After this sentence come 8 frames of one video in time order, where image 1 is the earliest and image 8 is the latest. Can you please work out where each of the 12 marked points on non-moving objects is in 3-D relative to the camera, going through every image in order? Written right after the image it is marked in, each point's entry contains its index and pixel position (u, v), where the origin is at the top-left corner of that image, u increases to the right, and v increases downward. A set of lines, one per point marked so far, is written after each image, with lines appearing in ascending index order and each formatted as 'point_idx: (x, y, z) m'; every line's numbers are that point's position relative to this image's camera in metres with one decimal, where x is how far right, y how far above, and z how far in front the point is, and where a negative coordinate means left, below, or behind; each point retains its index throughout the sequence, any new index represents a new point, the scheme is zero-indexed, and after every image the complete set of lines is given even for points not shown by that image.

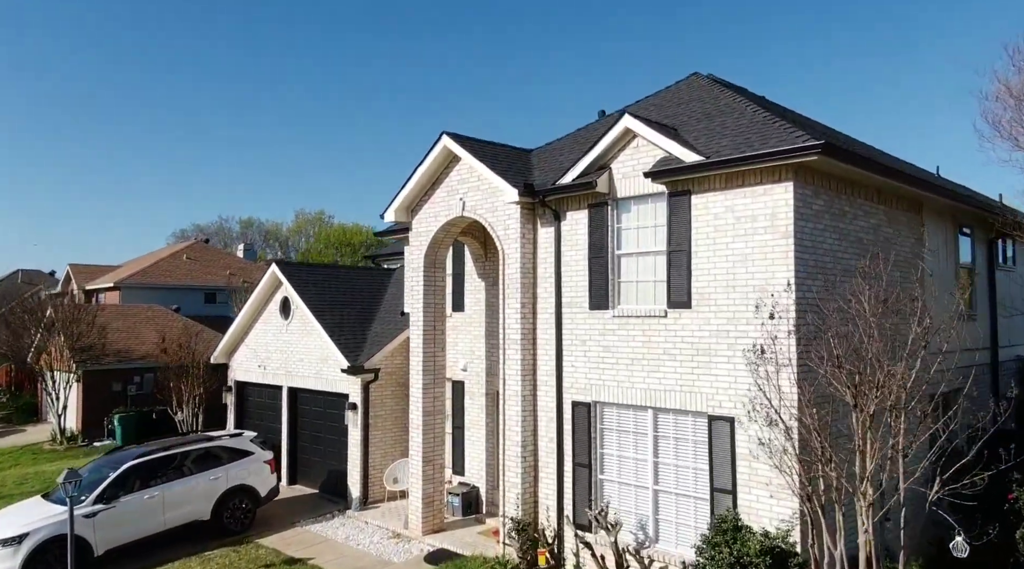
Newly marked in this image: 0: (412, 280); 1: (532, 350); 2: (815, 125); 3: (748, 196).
0: (-2.1, +0.1, +17.3) m
1: (+0.4, -1.2, +14.9) m
2: (+6.3, +3.3, +16.8) m
3: (+3.4, +1.3, +11.8) m
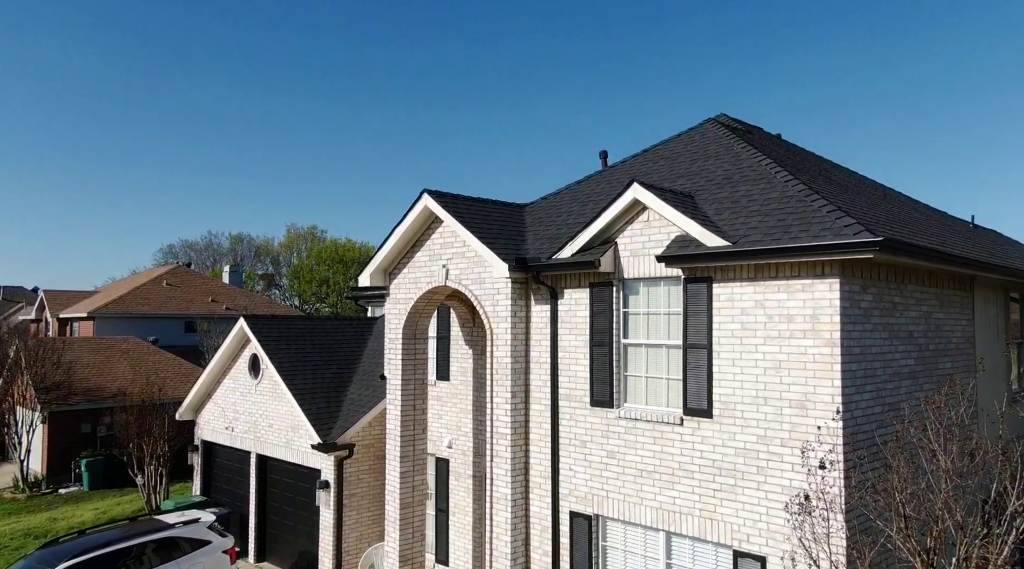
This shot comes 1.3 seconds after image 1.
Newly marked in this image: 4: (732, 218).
0: (-2.3, -1.3, +15.3) m
1: (+0.2, -2.6, +12.9) m
2: (+6.1, +1.9, +14.9) m
3: (+3.3, -0.1, +9.8) m
4: (+2.9, +0.9, +10.7) m
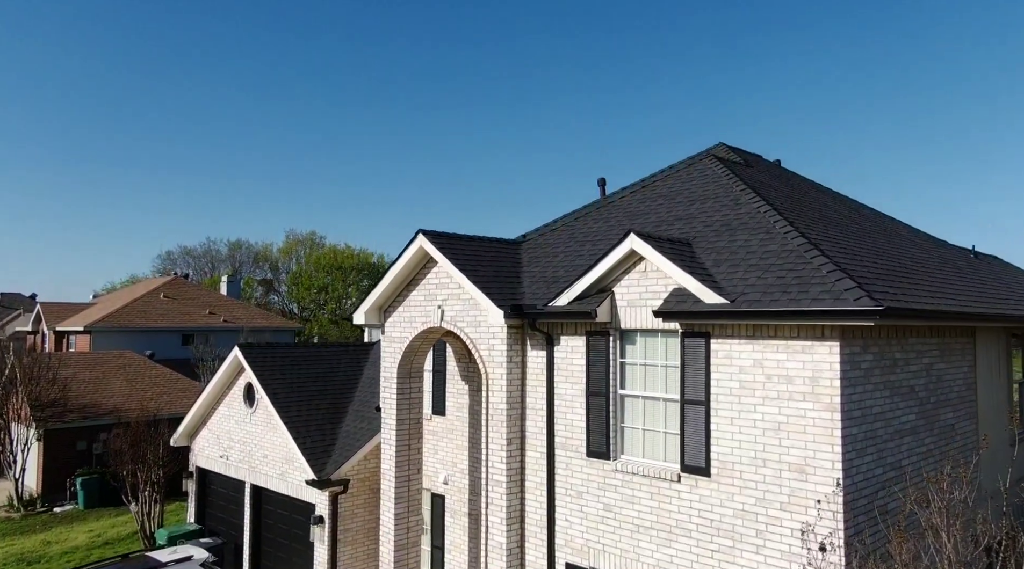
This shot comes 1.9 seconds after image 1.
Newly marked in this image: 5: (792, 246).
0: (-2.4, -2.0, +15.1) m
1: (+0.1, -3.3, +12.8) m
2: (+6.1, +1.2, +14.7) m
3: (+3.2, -0.8, +9.6) m
4: (+2.8, +0.1, +10.5) m
5: (+3.6, +0.5, +10.5) m
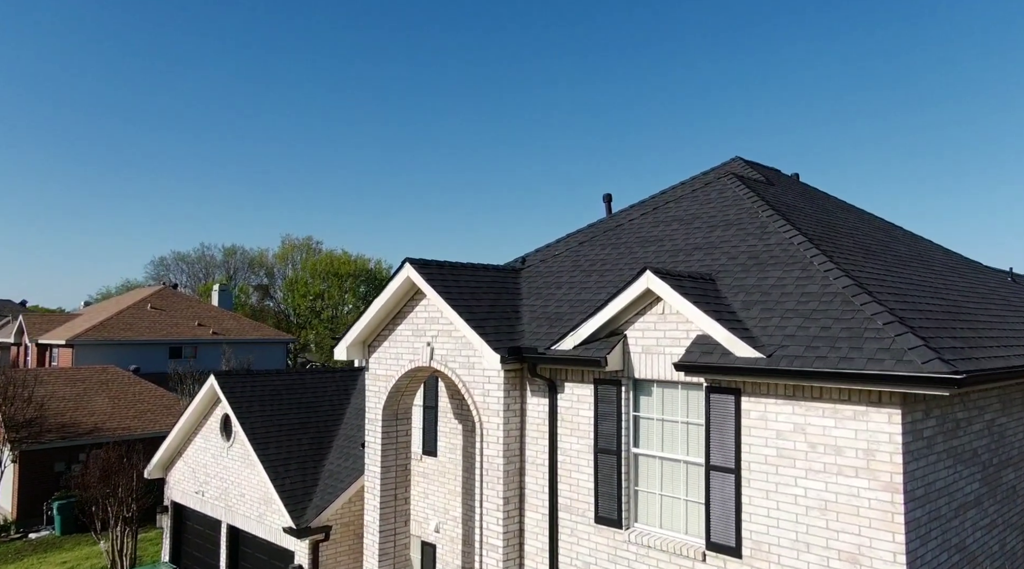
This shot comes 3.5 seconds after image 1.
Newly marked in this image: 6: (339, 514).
0: (-2.4, -2.5, +13.6) m
1: (+0.1, -3.8, +11.2) m
2: (+6.0, +0.6, +13.2) m
3: (+3.2, -1.3, +8.1) m
4: (+2.8, -0.4, +9.0) m
5: (+3.6, 0.0, +9.0) m
6: (-3.3, -4.4, +15.7) m
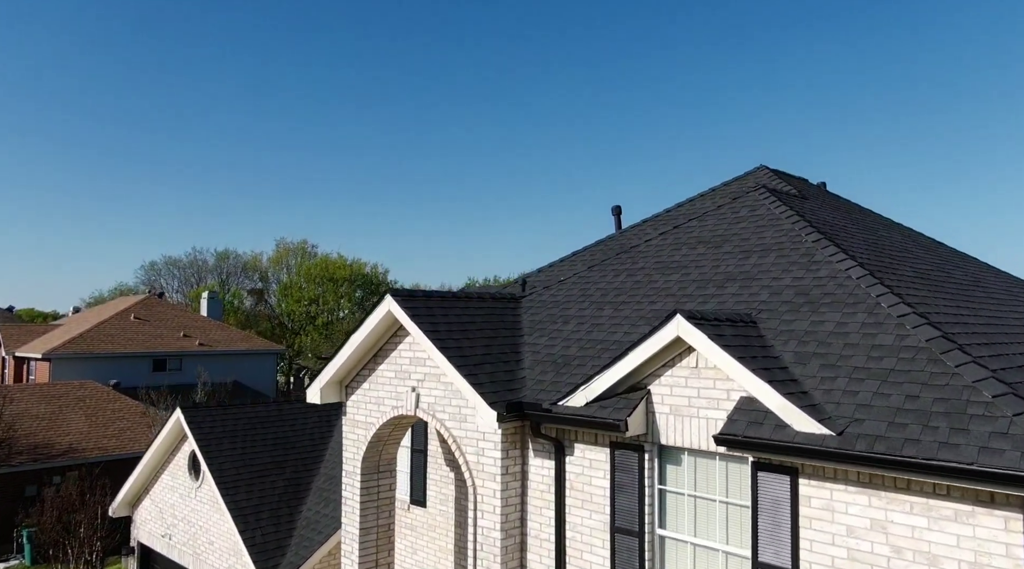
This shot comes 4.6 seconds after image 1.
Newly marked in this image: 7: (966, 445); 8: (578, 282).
0: (-2.4, -3.0, +11.8) m
1: (+0.1, -4.3, +9.4) m
2: (+6.0, +0.2, +11.4) m
3: (+3.2, -1.8, +6.3) m
4: (+2.8, -0.8, +7.2) m
5: (+3.6, -0.5, +7.2) m
6: (-3.4, -4.9, +13.9) m
7: (+3.3, -1.1, +5.9) m
8: (+1.0, 0.0, +11.8) m
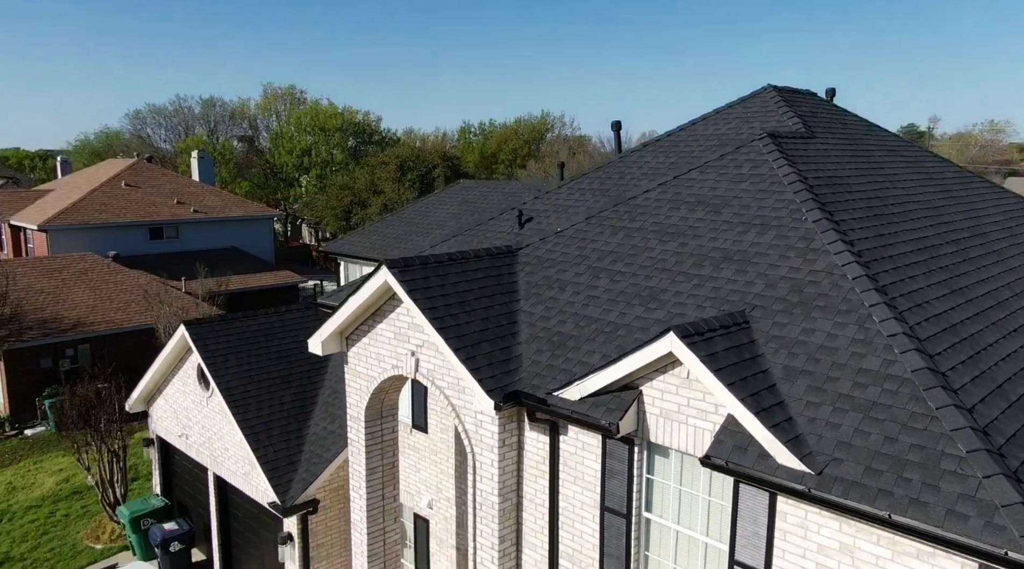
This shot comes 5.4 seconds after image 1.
0: (-2.5, -2.3, +12.5) m
1: (0.0, -4.0, +10.4) m
2: (+6.0, +0.8, +11.4) m
3: (+3.1, -2.2, +6.8) m
4: (+2.8, -1.1, +7.5) m
5: (+3.6, -0.8, +7.4) m
6: (-3.4, -3.7, +14.8) m
7: (+3.3, -1.7, +6.3) m
8: (+0.9, +0.7, +11.8) m
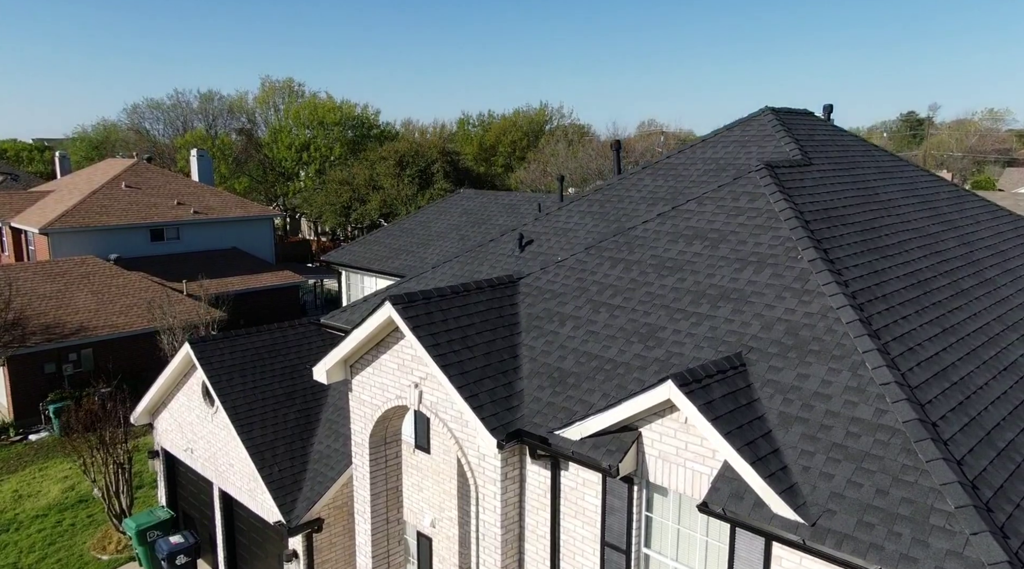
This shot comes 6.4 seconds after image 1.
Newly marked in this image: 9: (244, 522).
0: (-2.5, -2.7, +12.7) m
1: (+0.1, -4.5, +10.7) m
2: (+6.0, +0.4, +11.6) m
3: (+3.2, -2.7, +7.1) m
4: (+2.8, -1.6, +7.7) m
5: (+3.6, -1.3, +7.7) m
6: (-3.4, -4.1, +15.1) m
7: (+3.3, -2.2, +6.5) m
8: (+0.9, +0.2, +12.0) m
9: (-5.8, -5.2, +17.5) m
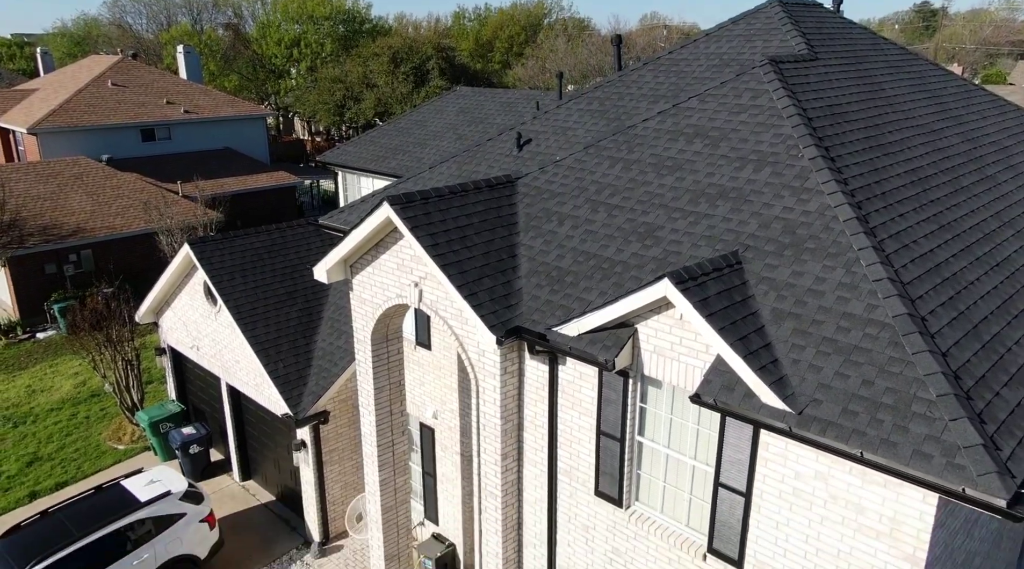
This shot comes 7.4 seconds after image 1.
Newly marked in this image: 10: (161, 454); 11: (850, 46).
0: (-2.5, -1.1, +13.0) m
1: (+0.1, -3.1, +11.3) m
2: (+6.0, +1.8, +11.6) m
3: (+3.2, -1.8, +7.5) m
4: (+2.8, -0.6, +8.0) m
5: (+3.6, -0.3, +7.9) m
6: (-3.4, -2.2, +15.6) m
7: (+3.3, -1.3, +6.9) m
8: (+0.9, +1.7, +12.0) m
9: (-5.9, -3.0, +18.1) m
10: (-7.9, -3.8, +18.1) m
11: (+6.0, +4.3, +14.6) m
